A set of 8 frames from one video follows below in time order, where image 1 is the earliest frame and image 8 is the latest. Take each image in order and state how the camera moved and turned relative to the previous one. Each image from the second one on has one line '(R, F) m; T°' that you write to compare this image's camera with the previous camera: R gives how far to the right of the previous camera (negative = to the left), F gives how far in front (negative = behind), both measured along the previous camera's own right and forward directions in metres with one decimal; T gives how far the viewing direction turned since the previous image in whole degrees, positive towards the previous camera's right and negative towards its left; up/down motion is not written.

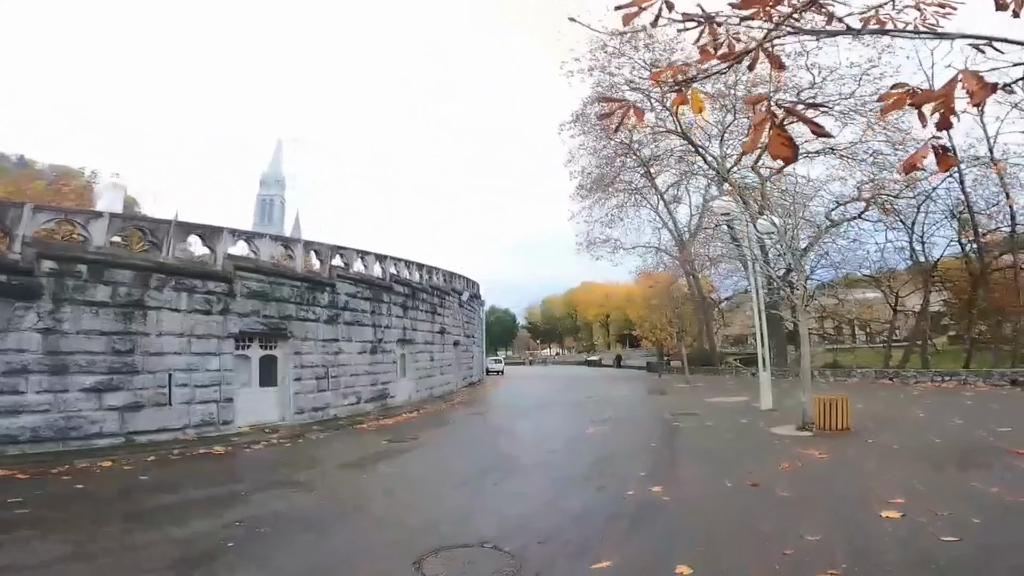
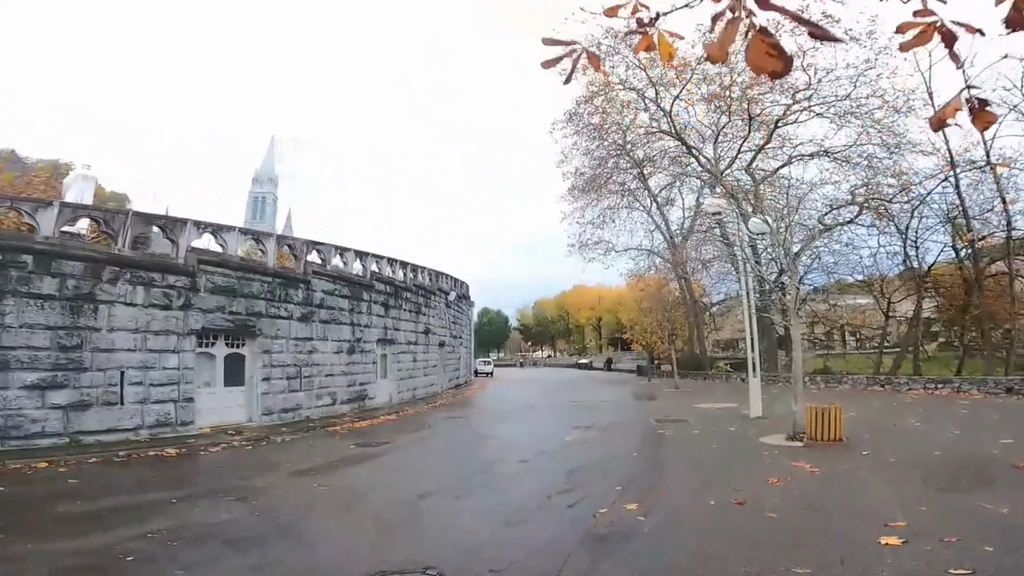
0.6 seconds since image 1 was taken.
(+0.3, +0.6) m; +1°
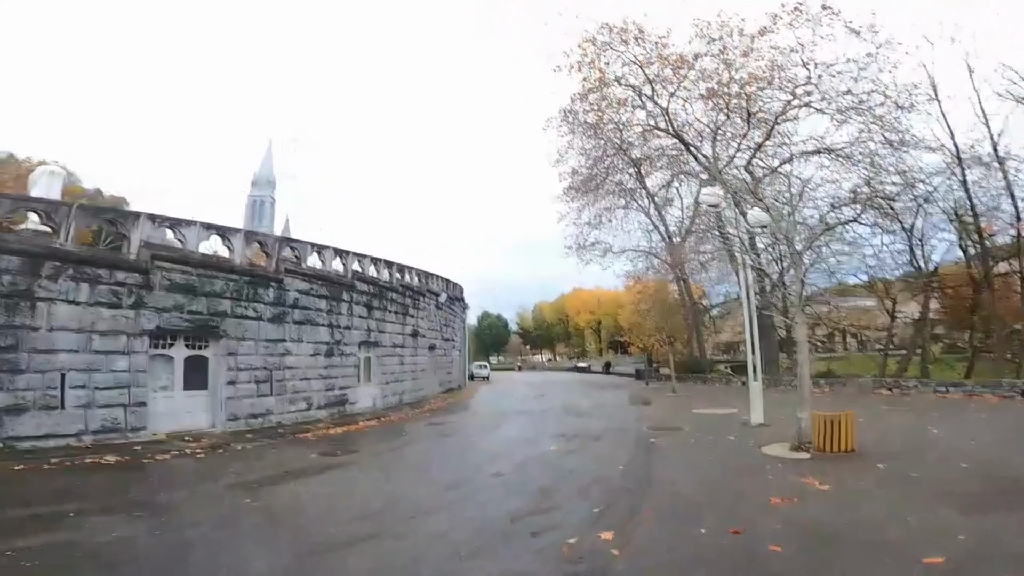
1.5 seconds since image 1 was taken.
(+0.3, +0.9) m; 0°
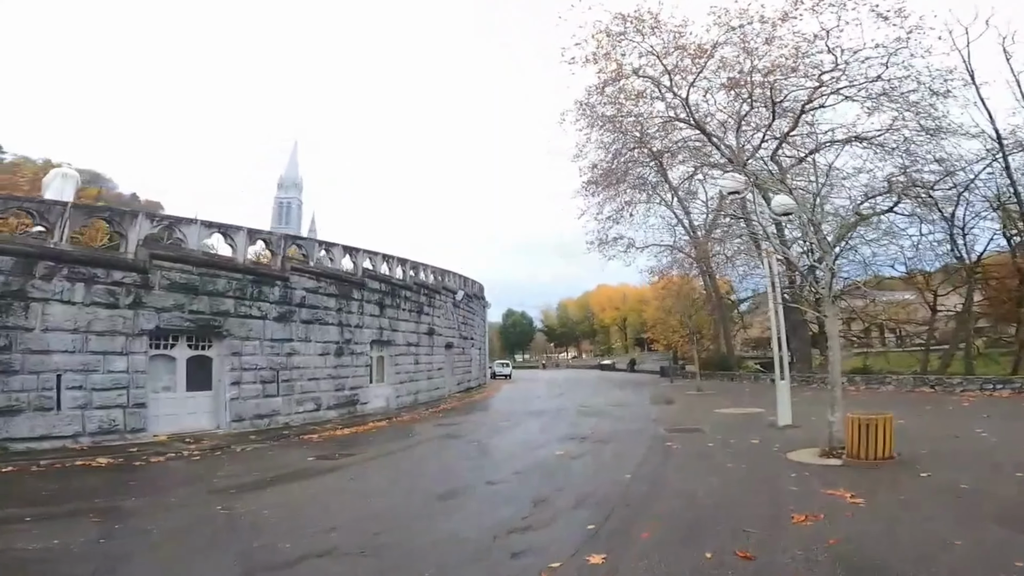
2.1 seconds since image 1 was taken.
(+0.3, +0.5) m; -2°
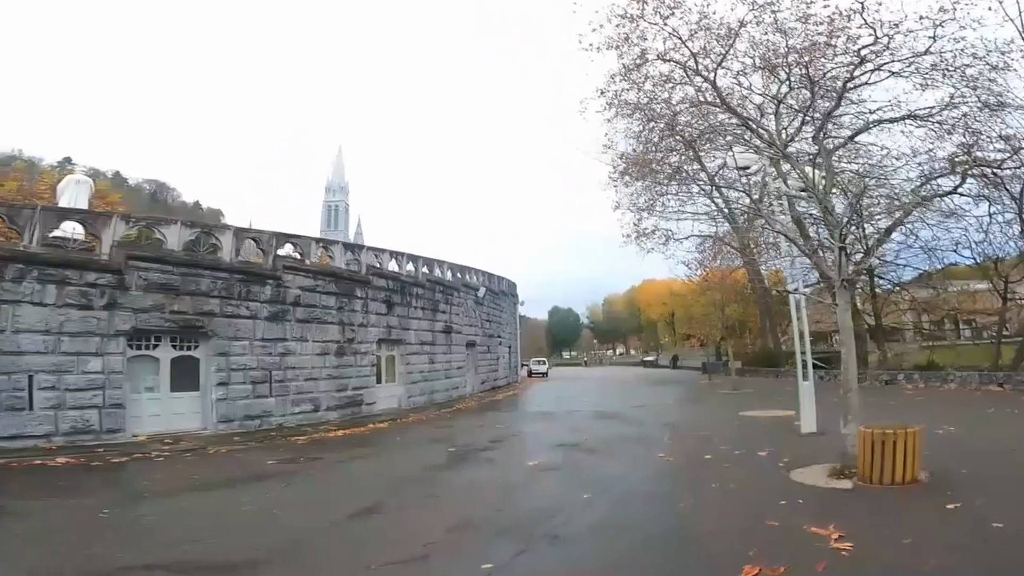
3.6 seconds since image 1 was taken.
(+1.1, +0.7) m; -4°
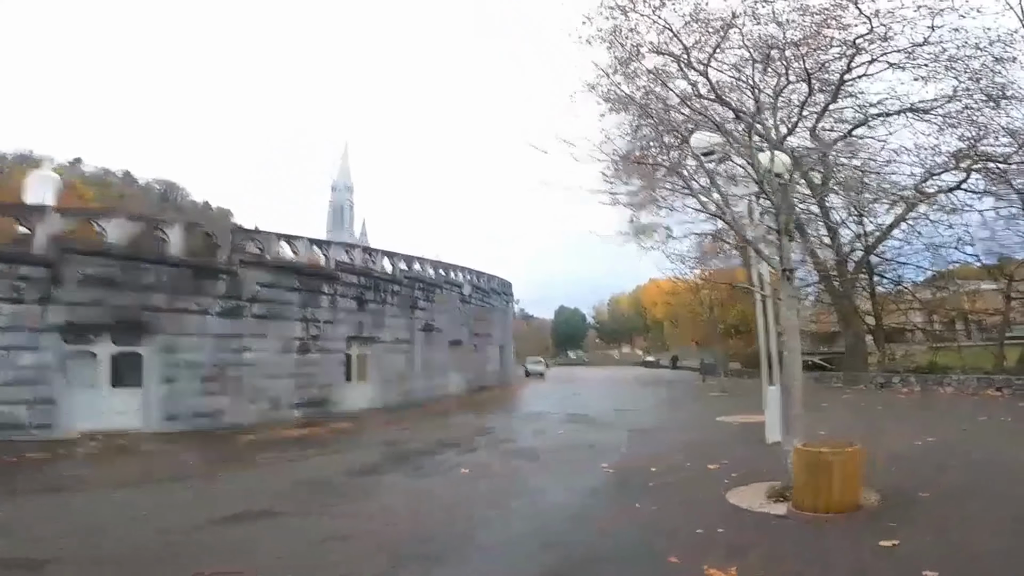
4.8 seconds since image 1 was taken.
(+0.9, +0.6) m; -1°
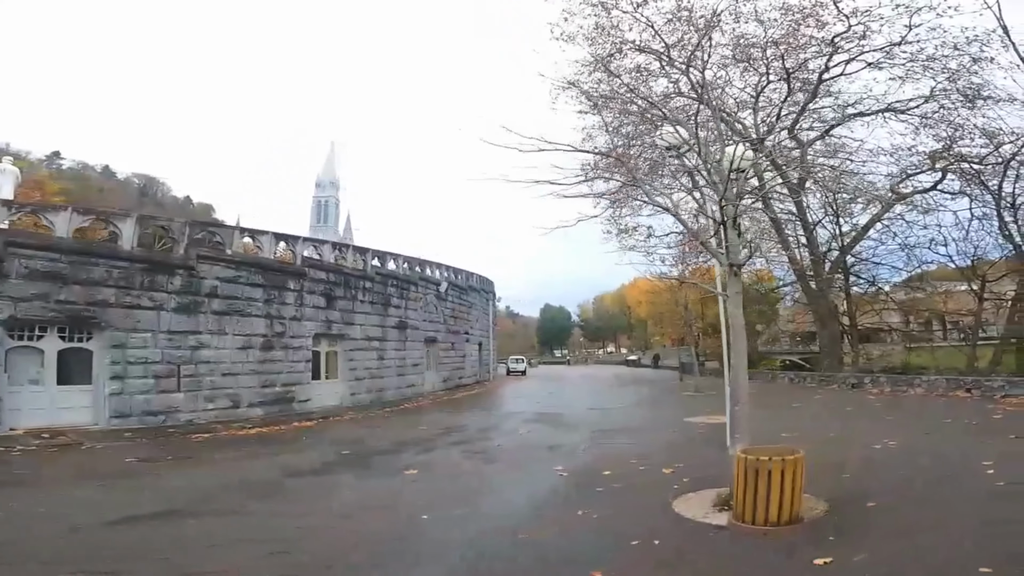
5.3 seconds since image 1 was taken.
(+0.4, +0.3) m; +1°
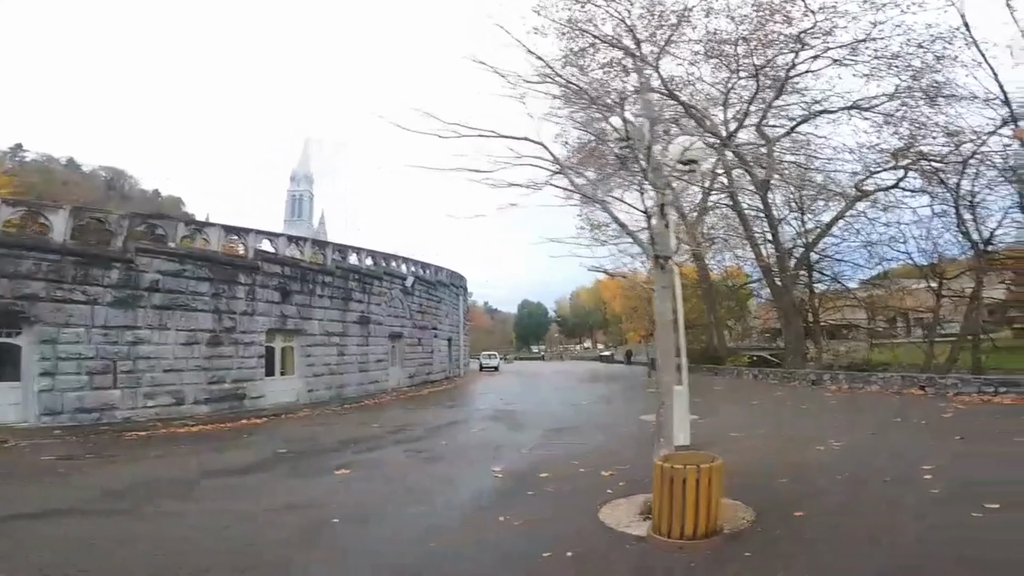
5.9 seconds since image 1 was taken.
(+0.5, +0.3) m; +2°
